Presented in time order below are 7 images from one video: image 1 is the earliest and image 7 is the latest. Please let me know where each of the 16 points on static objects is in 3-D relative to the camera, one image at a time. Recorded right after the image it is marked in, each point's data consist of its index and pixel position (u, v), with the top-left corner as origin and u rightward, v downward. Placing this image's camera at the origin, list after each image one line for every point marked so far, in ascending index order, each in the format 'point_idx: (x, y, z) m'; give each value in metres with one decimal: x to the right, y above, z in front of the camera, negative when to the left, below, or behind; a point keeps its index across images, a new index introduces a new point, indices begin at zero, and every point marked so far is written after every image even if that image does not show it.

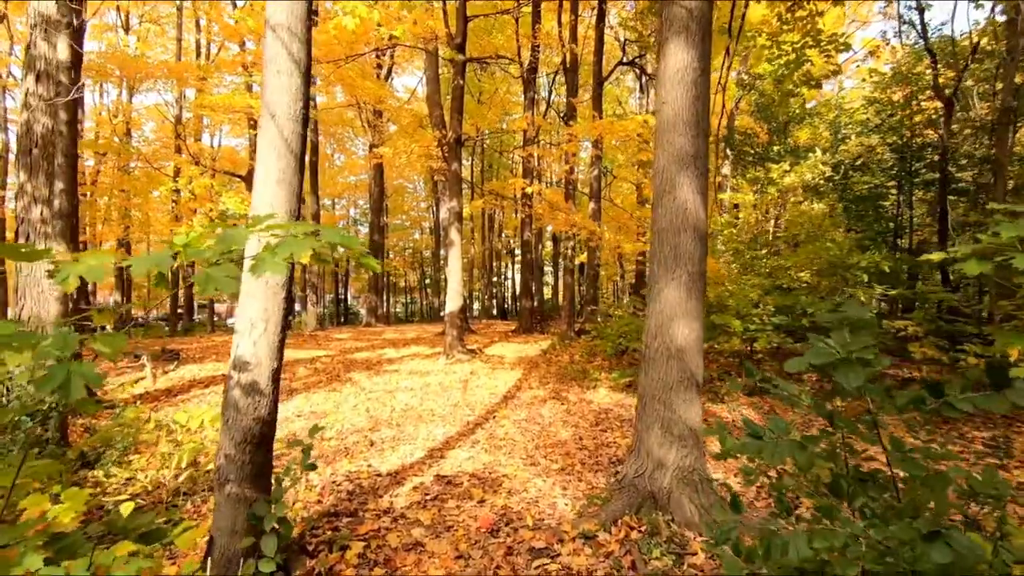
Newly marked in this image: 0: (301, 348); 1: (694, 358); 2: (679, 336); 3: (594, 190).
0: (-5.3, -1.5, +13.5) m
1: (+1.1, -0.4, +3.4) m
2: (+1.0, -0.3, +3.3) m
3: (+2.1, +2.6, +14.1) m
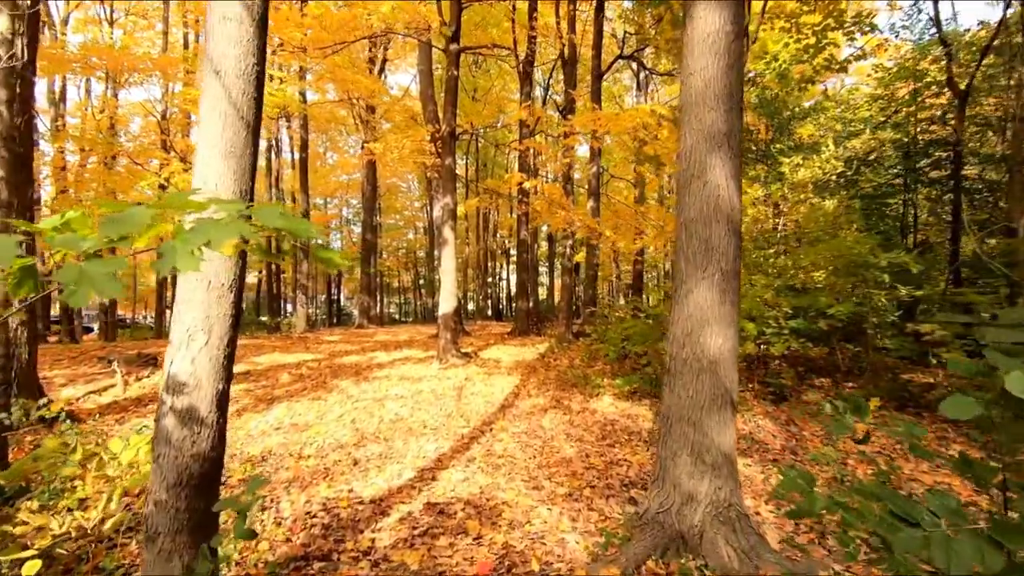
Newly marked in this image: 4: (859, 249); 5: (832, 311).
0: (-5.4, -1.5, +12.9) m
1: (+1.2, -0.4, +2.9) m
2: (+1.1, -0.3, +2.8) m
3: (+2.0, +2.6, +13.6) m
4: (+4.7, +0.5, +7.2) m
5: (+4.3, -0.3, +7.2) m
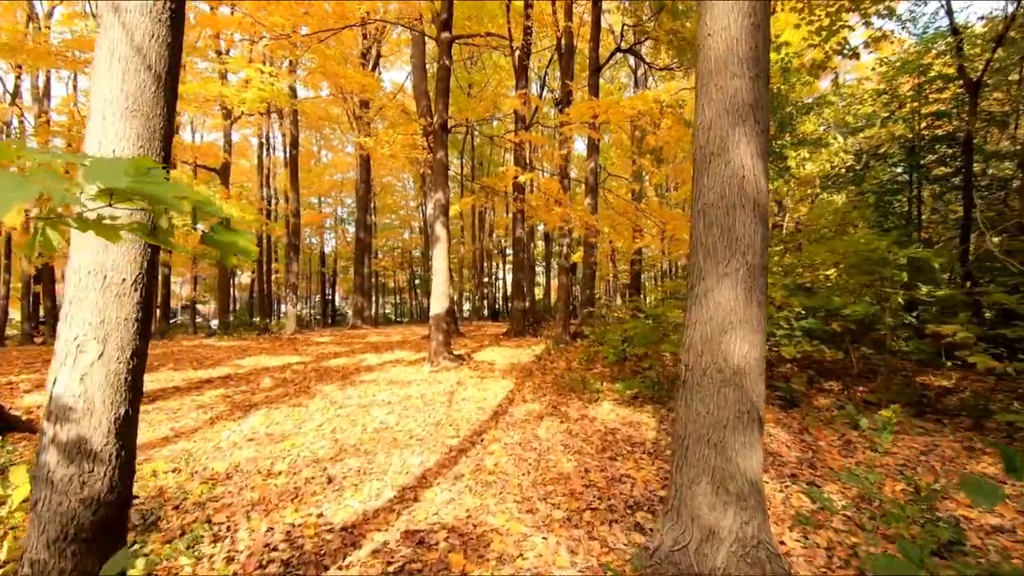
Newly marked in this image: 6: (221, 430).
0: (-5.5, -1.5, +12.4) m
1: (+1.1, -0.4, +2.4) m
2: (+1.0, -0.3, +2.4) m
3: (+1.9, +2.6, +13.2) m
4: (+4.6, +0.5, +6.8) m
5: (+4.2, -0.3, +6.8) m
6: (-3.2, -1.6, +5.9) m
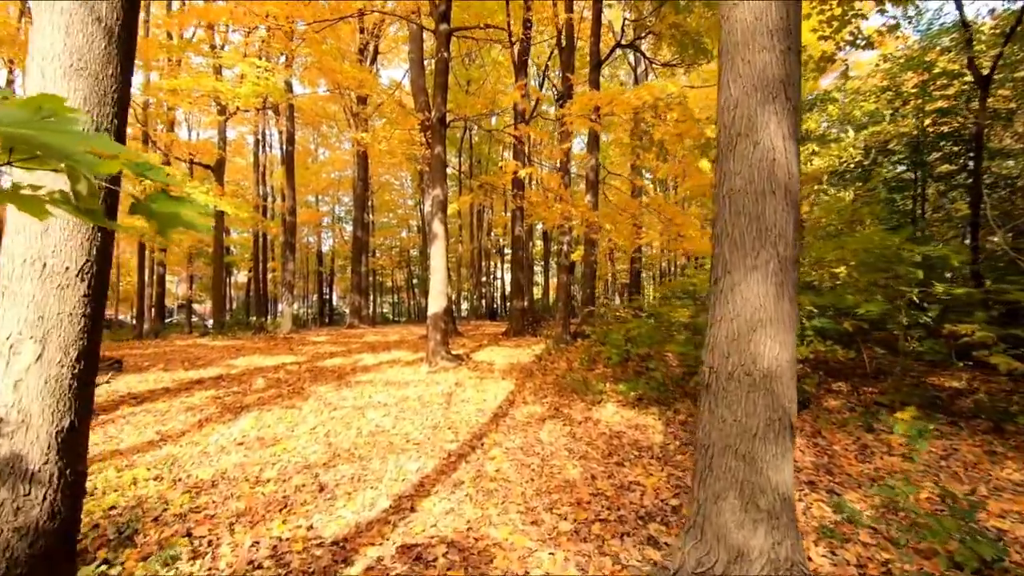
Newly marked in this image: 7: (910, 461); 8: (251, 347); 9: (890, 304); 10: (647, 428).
0: (-5.5, -1.5, +12.2) m
1: (+1.1, -0.4, +2.2) m
2: (+1.0, -0.3, +2.2) m
3: (+1.9, +2.6, +13.0) m
4: (+4.6, +0.5, +6.6) m
5: (+4.2, -0.3, +6.5) m
6: (-3.2, -1.5, +5.6) m
7: (+3.6, -1.6, +4.8) m
8: (-6.6, -1.5, +13.7) m
9: (+4.6, -0.2, +6.6) m
10: (+1.5, -1.5, +5.8) m
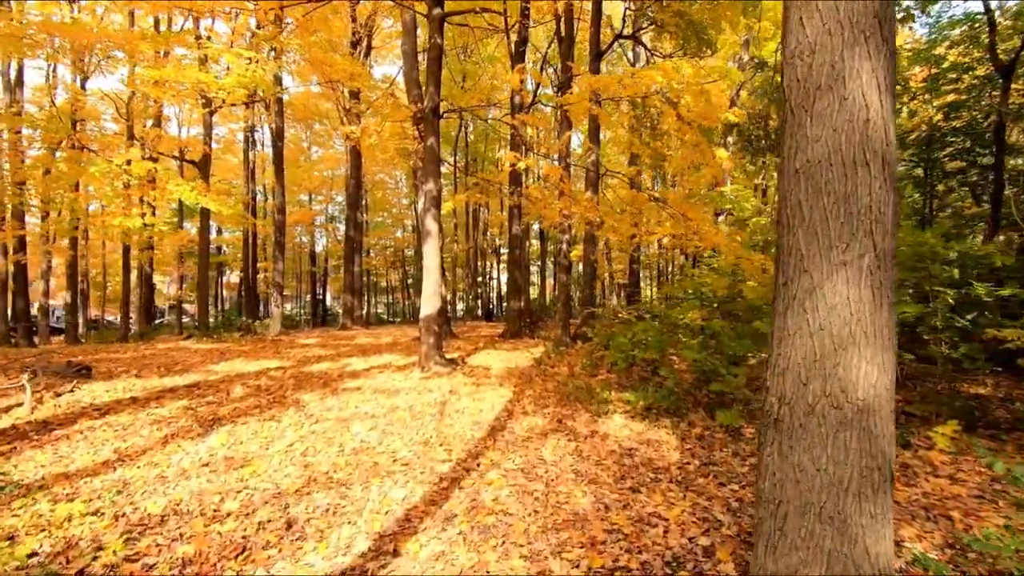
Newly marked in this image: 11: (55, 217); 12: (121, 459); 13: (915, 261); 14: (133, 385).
0: (-5.6, -1.5, +11.6) m
1: (+1.1, -0.4, +1.6) m
2: (+1.1, -0.3, +1.6) m
3: (+1.8, +2.6, +12.4) m
4: (+4.6, +0.5, +6.1) m
5: (+4.2, -0.3, +6.0) m
6: (-3.2, -1.5, +5.0) m
7: (+3.6, -1.6, +4.3) m
8: (-6.7, -1.5, +13.0) m
9: (+4.6, -0.2, +6.1) m
10: (+1.5, -1.5, +5.2) m
11: (-15.4, +2.4, +18.1) m
12: (-3.5, -1.5, +4.9) m
13: (+4.6, +0.3, +6.1) m
14: (-5.5, -1.4, +7.8) m
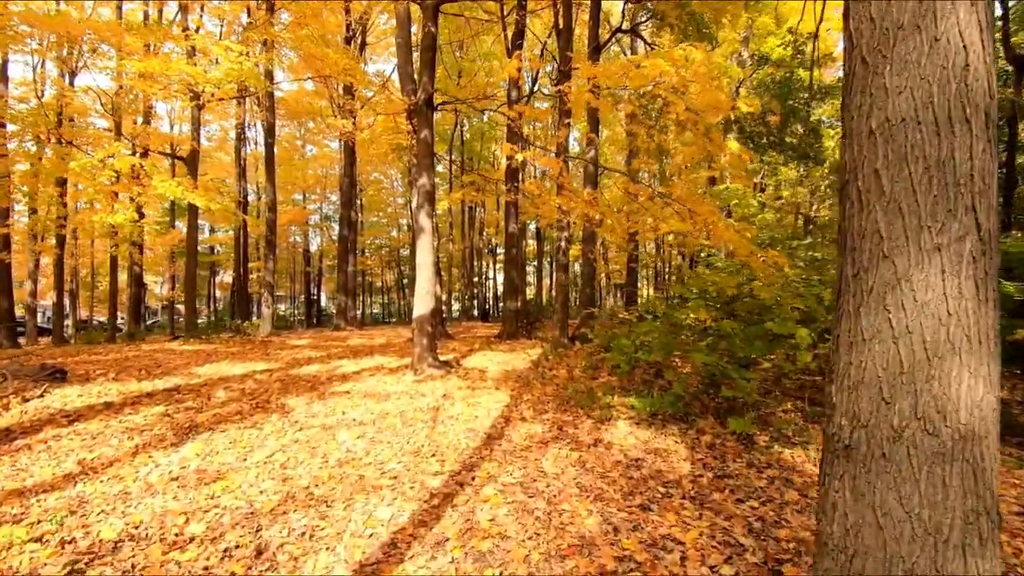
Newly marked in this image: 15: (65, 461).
0: (-5.6, -1.5, +11.1) m
1: (+1.2, -0.4, +1.3) m
2: (+1.1, -0.3, +1.3) m
3: (+1.7, +2.6, +12.1) m
4: (+4.6, +0.5, +5.7) m
5: (+4.2, -0.3, +5.7) m
6: (-3.2, -1.5, +4.6) m
7: (+3.6, -1.5, +3.9) m
8: (-6.8, -1.5, +12.6) m
9: (+4.6, -0.2, +5.7) m
10: (+1.4, -1.5, +4.9) m
11: (-15.5, +2.4, +17.6) m
12: (-3.6, -1.5, +4.5) m
13: (+4.6, +0.3, +5.8) m
14: (-5.5, -1.4, +7.4) m
15: (-4.0, -1.5, +4.8) m
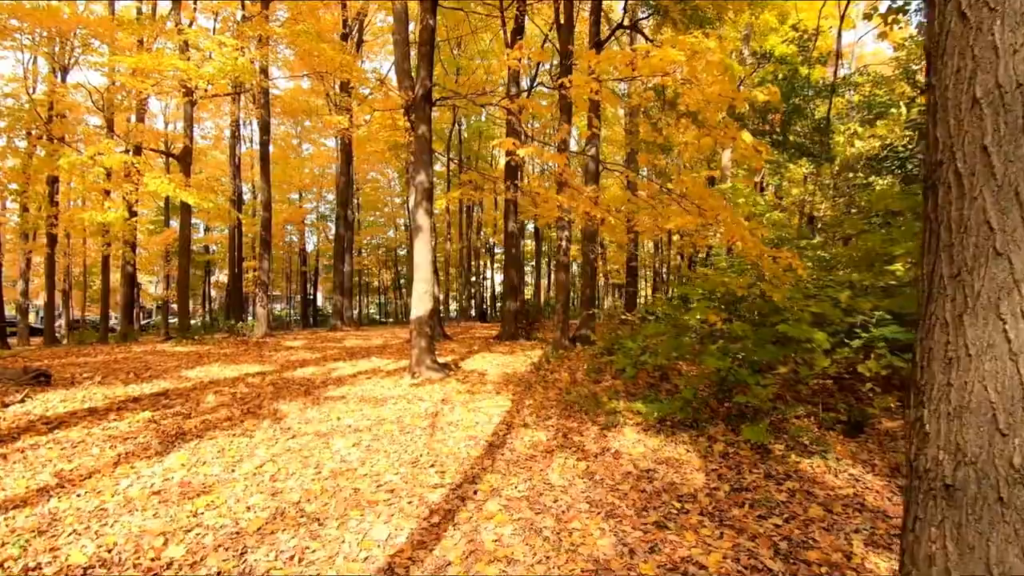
0: (-5.6, -1.5, +10.9) m
1: (+1.2, -0.4, +1.0) m
2: (+1.1, -0.3, +1.0) m
3: (+1.7, +2.6, +11.8) m
4: (+4.6, +0.5, +5.5) m
5: (+4.2, -0.3, +5.4) m
6: (-3.2, -1.5, +4.4) m
7: (+3.6, -1.6, +3.7) m
8: (-6.8, -1.5, +12.3) m
9: (+4.6, -0.2, +5.5) m
10: (+1.5, -1.5, +4.6) m
11: (-15.5, +2.4, +17.3) m
12: (-3.5, -1.5, +4.2) m
13: (+4.6, +0.3, +5.6) m
14: (-5.5, -1.4, +7.1) m
15: (-3.9, -1.5, +4.5) m
